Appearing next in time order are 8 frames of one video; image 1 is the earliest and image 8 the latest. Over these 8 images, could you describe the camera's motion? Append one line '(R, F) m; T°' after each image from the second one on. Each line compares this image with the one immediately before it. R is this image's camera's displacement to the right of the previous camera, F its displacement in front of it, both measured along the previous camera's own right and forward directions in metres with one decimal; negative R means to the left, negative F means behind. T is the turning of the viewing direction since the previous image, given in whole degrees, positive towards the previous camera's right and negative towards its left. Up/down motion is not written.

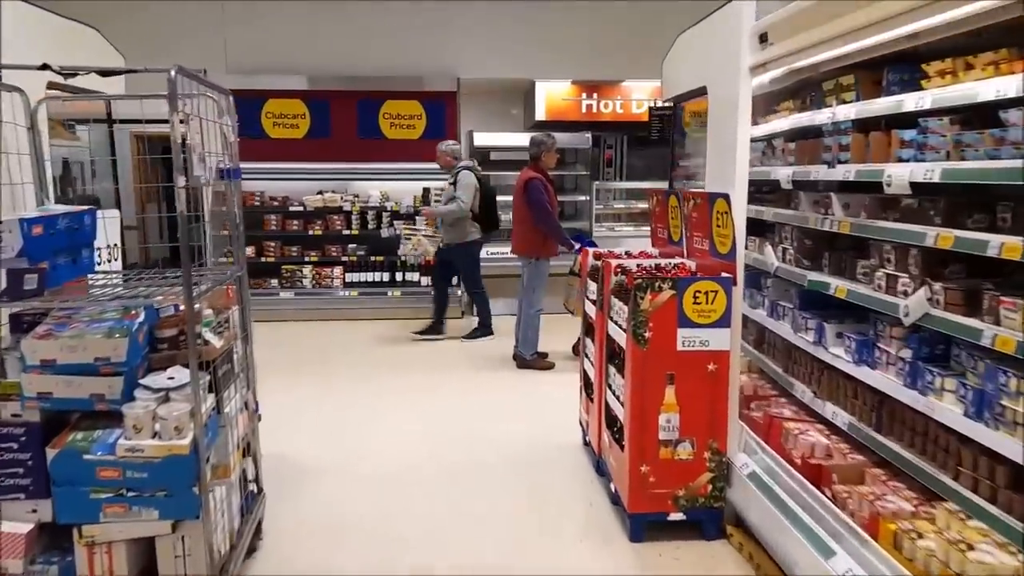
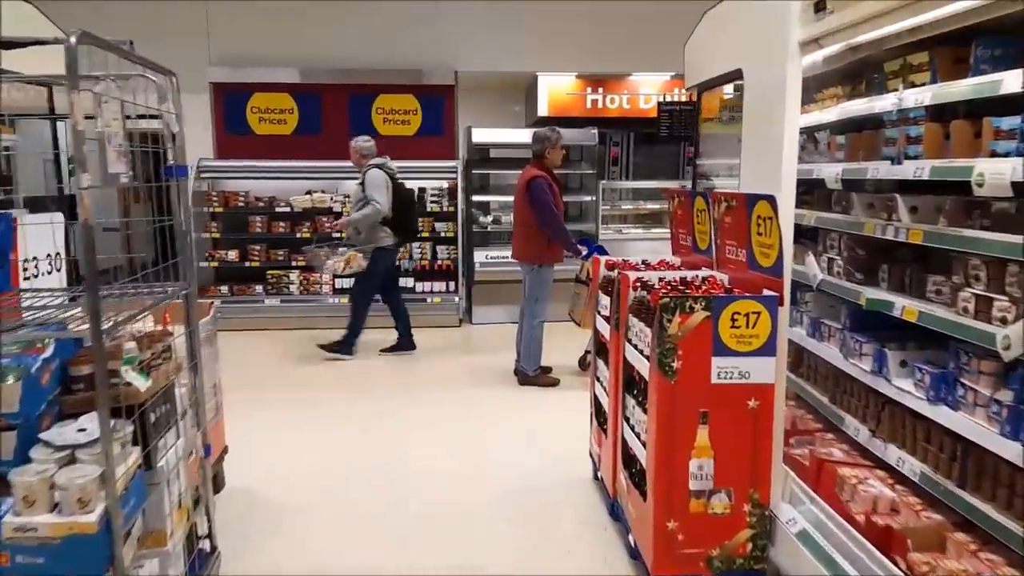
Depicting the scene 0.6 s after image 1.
(0.0, +0.4) m; 0°
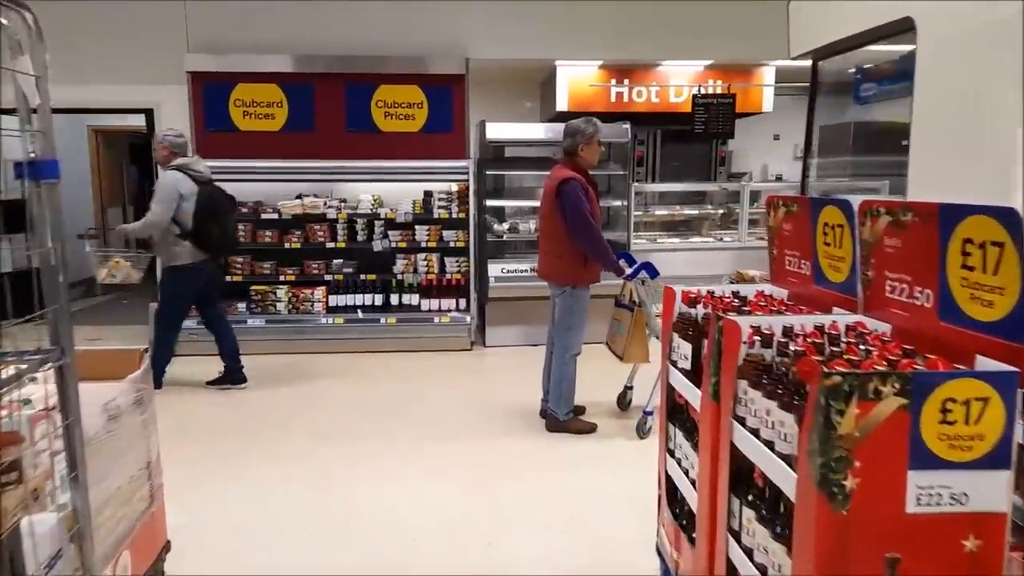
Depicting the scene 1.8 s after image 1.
(-0.1, +0.8) m; 0°
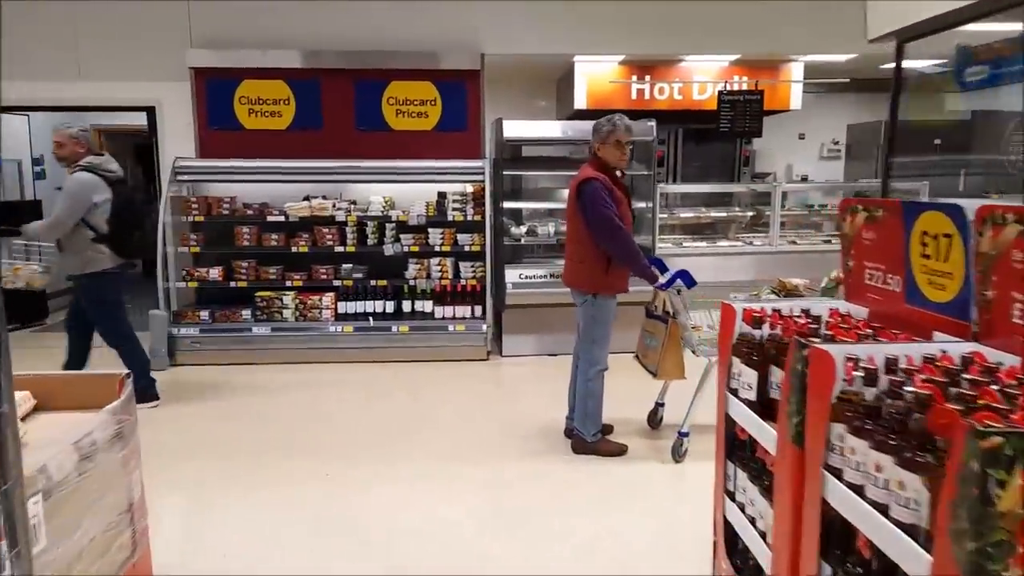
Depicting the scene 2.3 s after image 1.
(-0.1, +0.3) m; -1°
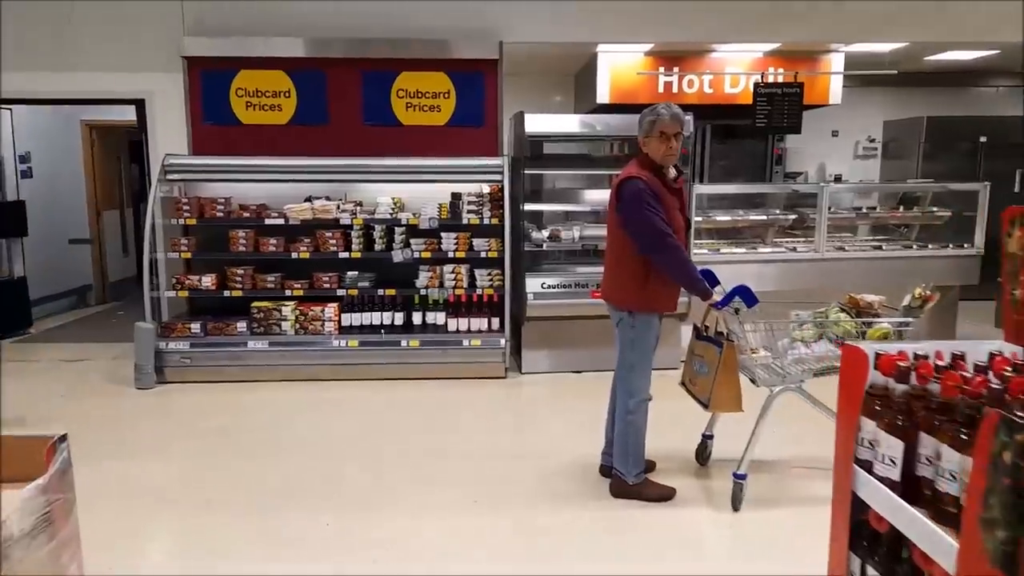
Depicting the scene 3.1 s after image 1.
(-0.1, +0.5) m; 0°
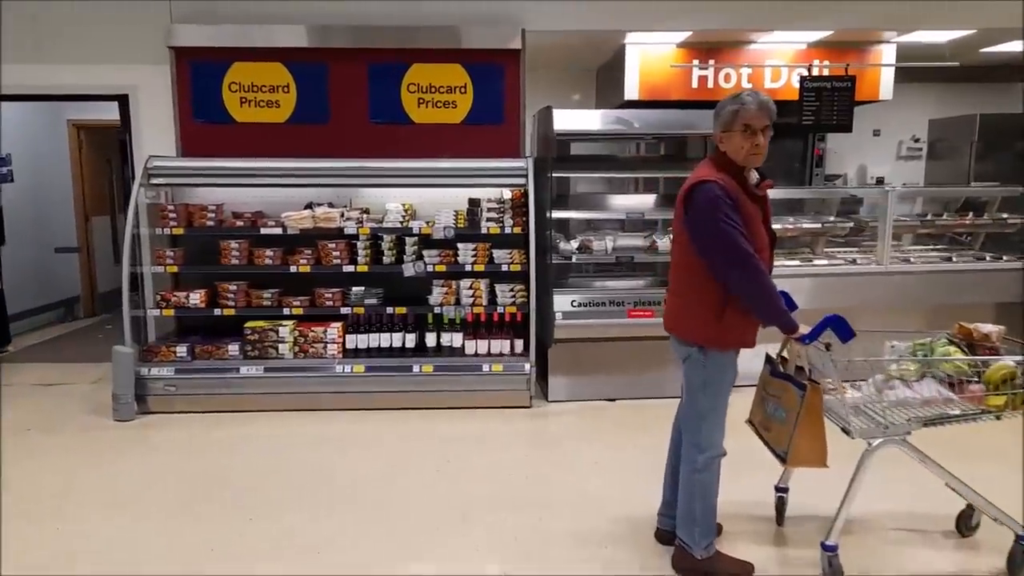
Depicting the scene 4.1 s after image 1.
(-0.1, +0.6) m; 0°
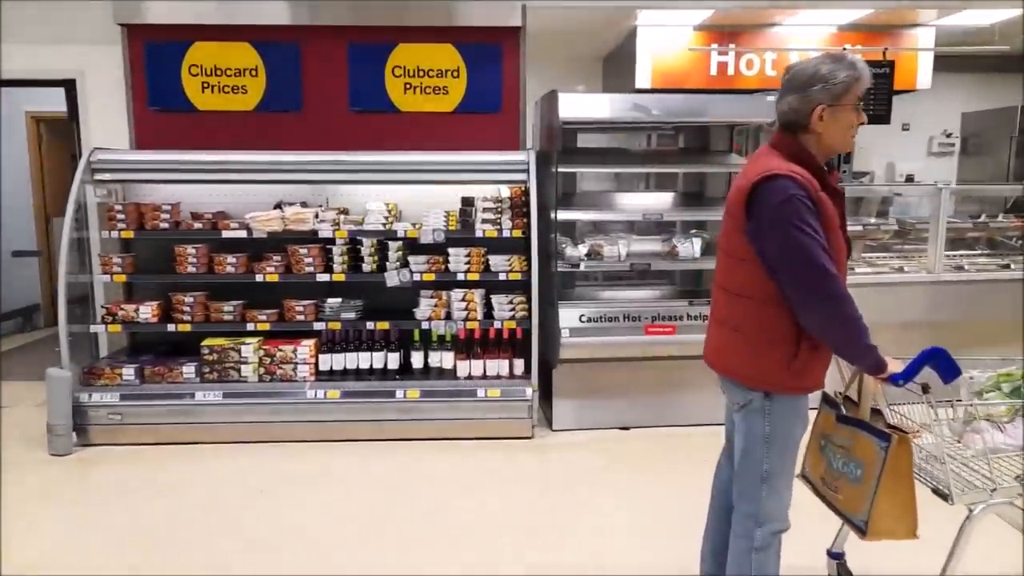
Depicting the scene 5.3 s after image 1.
(0.0, +0.6) m; 0°
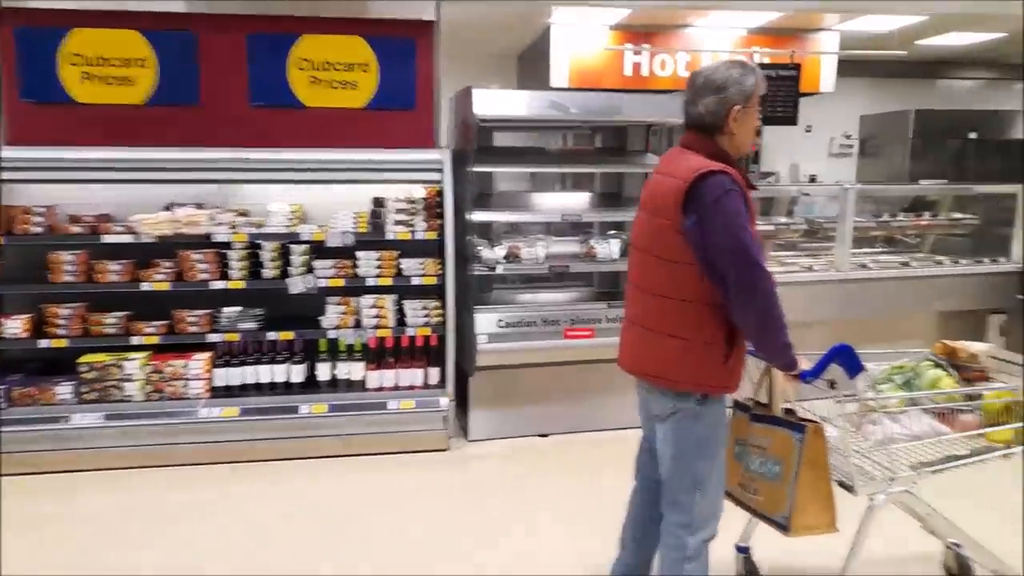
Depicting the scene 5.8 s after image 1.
(0.0, +0.2) m; +6°
